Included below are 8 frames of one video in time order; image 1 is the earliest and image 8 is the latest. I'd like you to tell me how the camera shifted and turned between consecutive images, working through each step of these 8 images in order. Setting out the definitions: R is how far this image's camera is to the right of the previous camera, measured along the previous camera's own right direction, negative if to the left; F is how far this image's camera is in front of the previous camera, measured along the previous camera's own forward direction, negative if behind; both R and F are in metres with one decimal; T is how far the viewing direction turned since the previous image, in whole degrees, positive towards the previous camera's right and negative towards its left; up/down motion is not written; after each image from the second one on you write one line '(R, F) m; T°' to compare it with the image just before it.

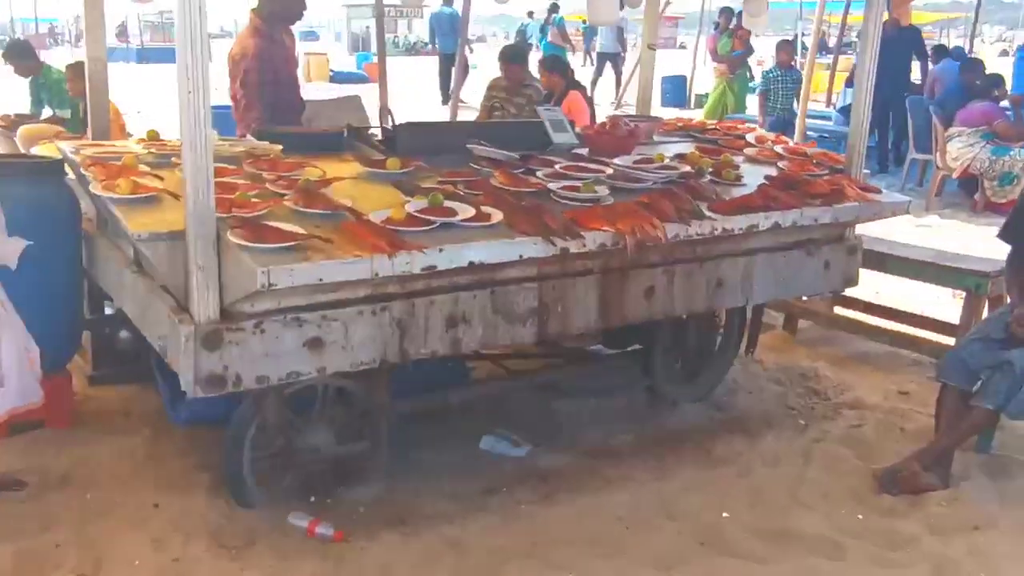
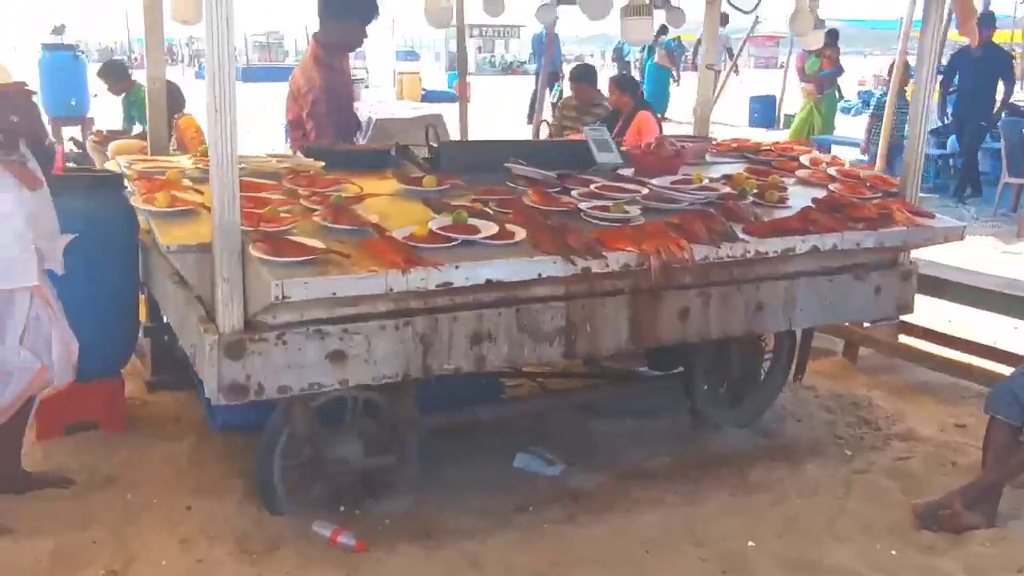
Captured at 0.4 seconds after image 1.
(+0.2, 0.0) m; -6°
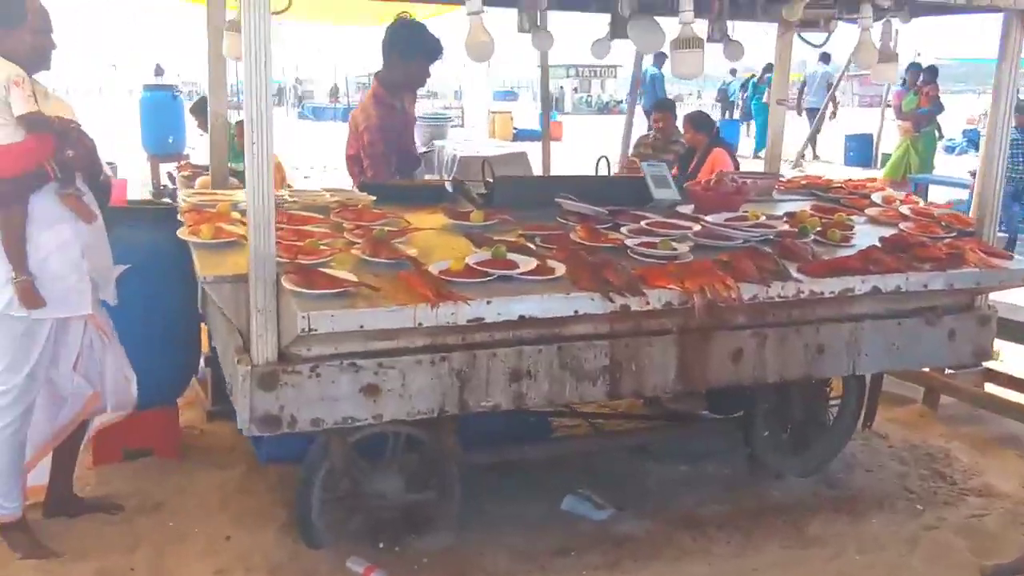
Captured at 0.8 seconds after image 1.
(+0.2, +0.1) m; -6°
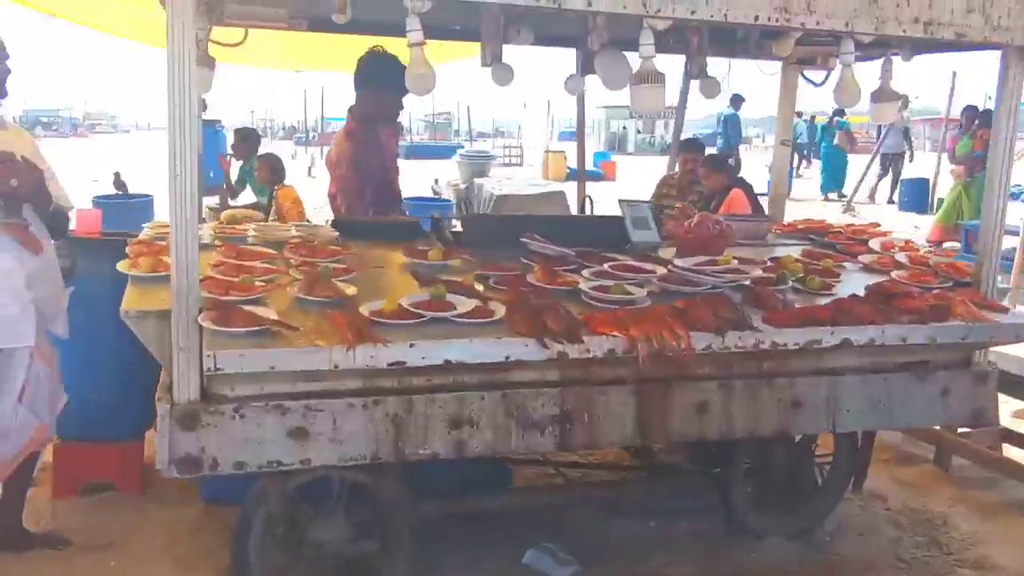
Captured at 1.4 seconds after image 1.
(+0.4, +0.1) m; -4°
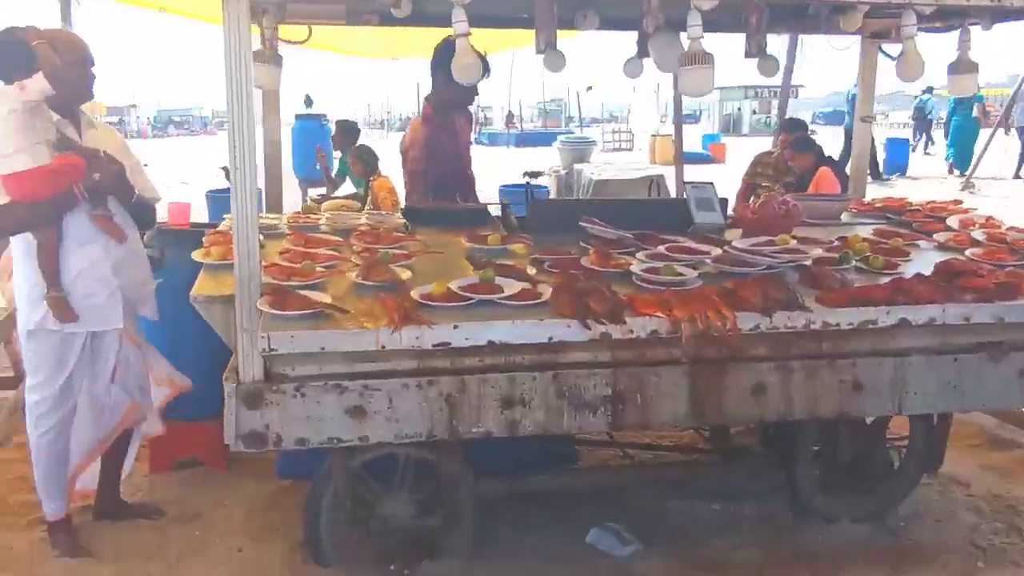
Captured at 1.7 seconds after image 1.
(+0.2, -0.1) m; -7°
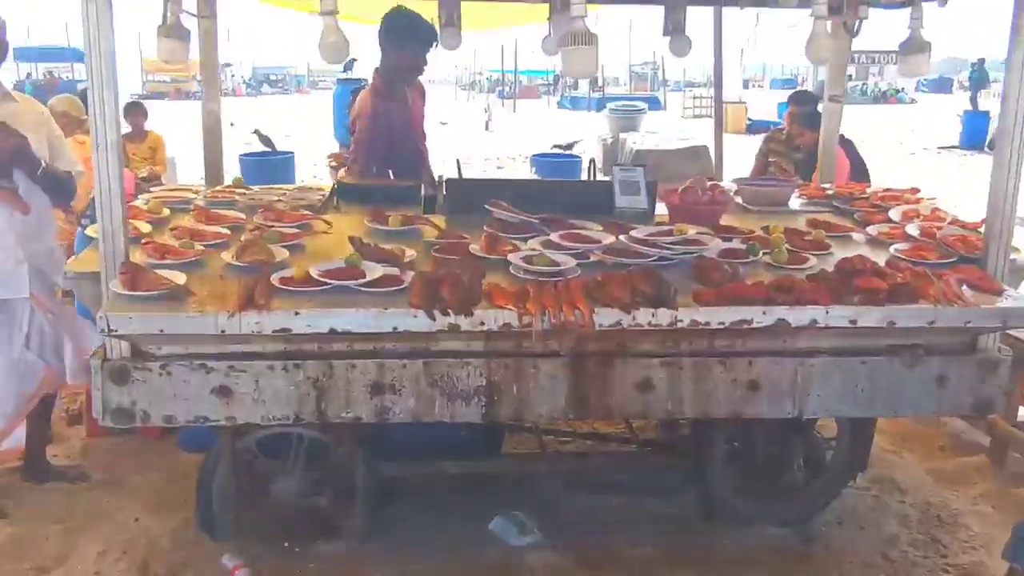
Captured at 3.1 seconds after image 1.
(+0.7, +0.1) m; -6°
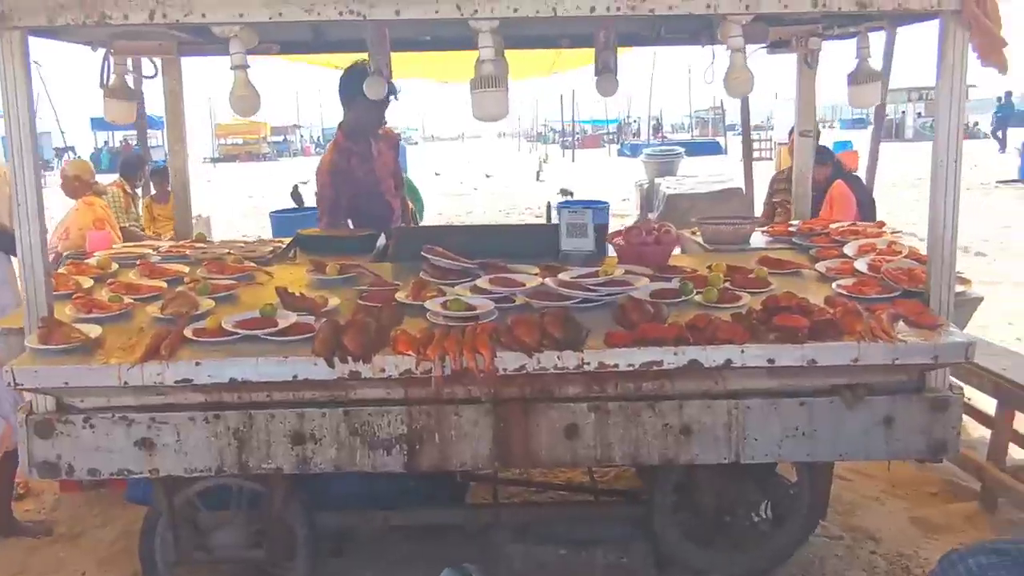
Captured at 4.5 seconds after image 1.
(+0.5, +0.1) m; -4°
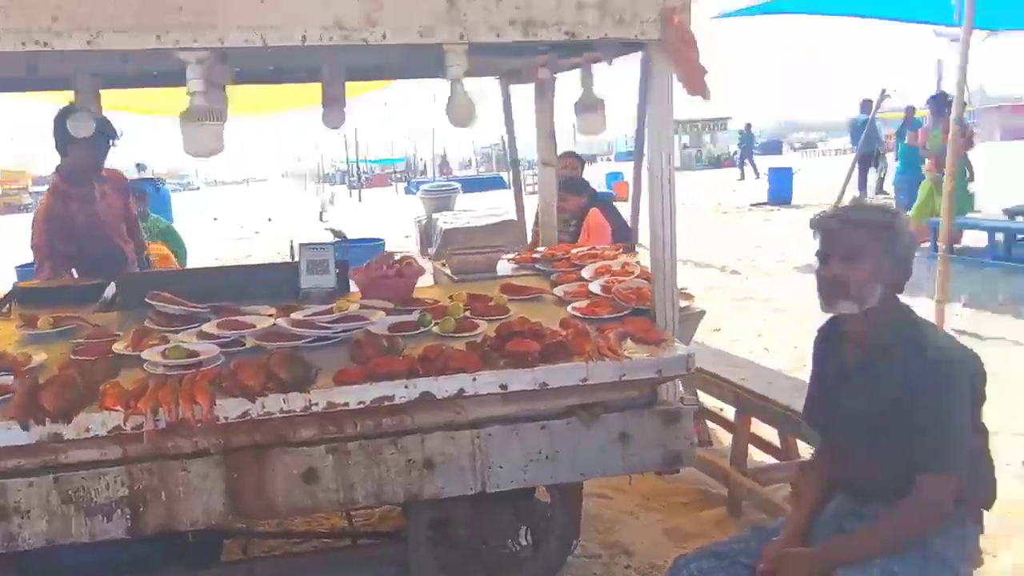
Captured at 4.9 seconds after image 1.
(+0.2, 0.0) m; +12°
